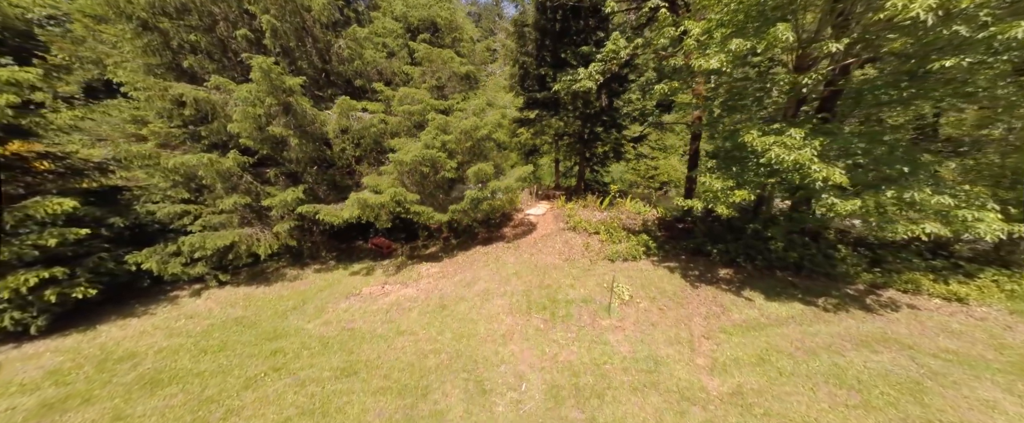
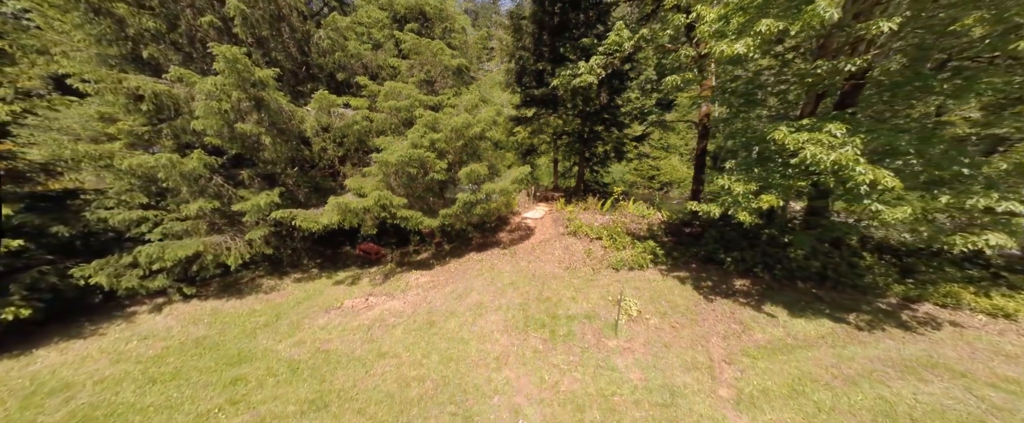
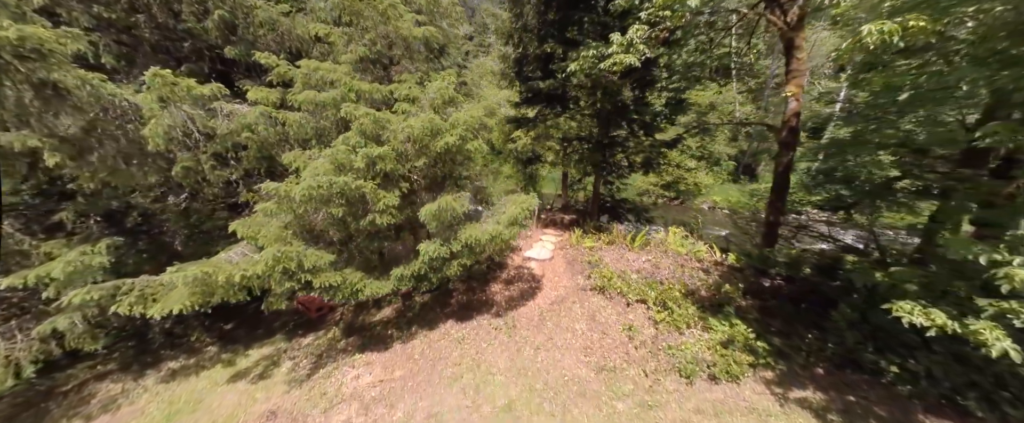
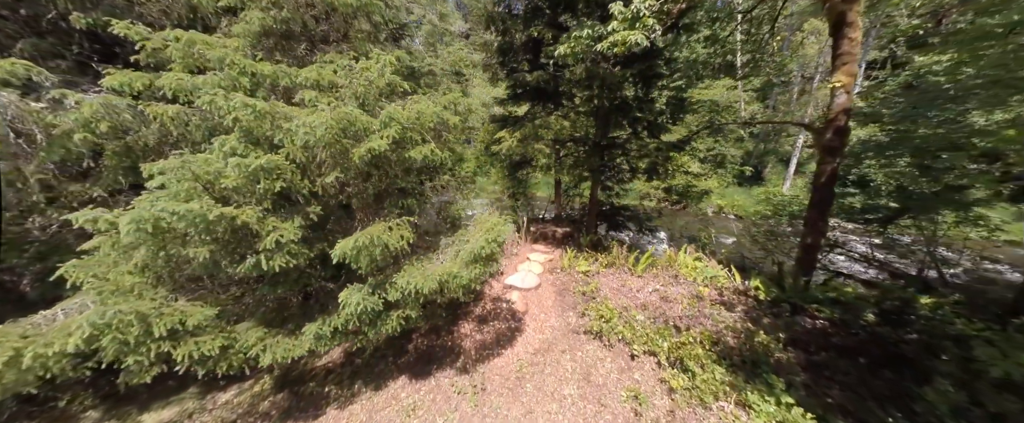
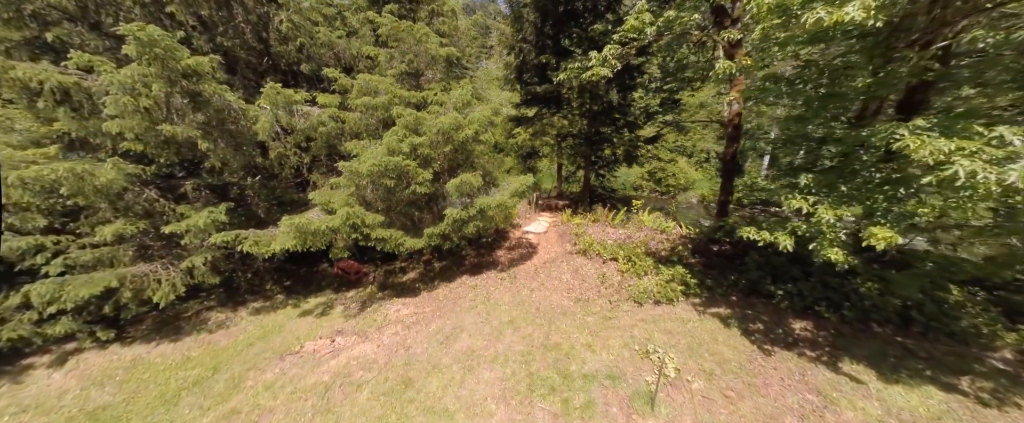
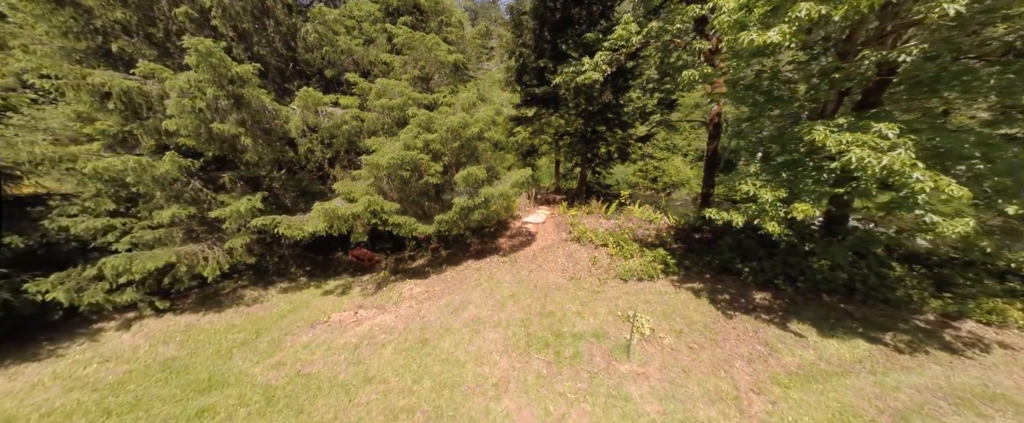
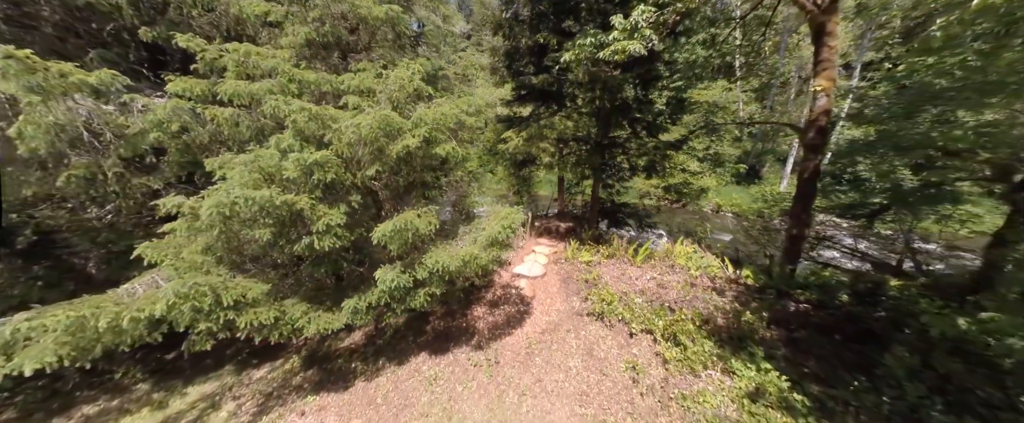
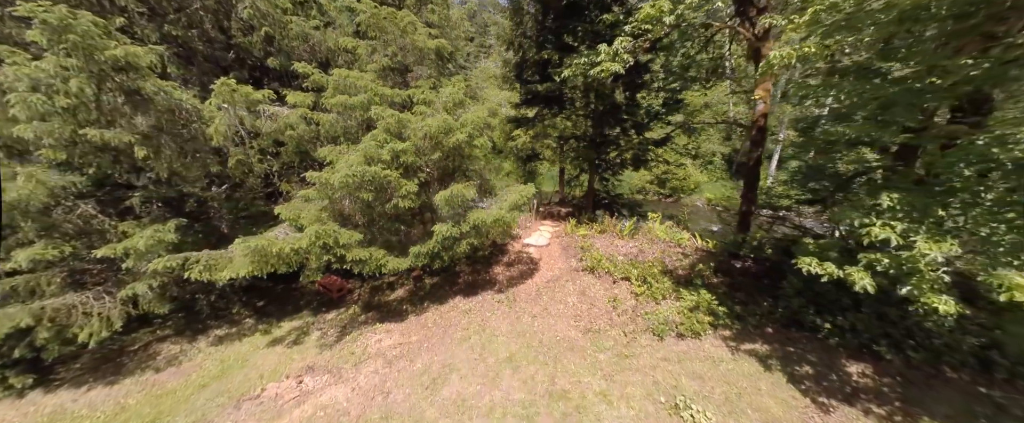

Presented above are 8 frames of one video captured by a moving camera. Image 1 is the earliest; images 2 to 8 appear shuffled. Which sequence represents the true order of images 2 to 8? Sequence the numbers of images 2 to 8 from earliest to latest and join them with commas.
2, 6, 5, 8, 3, 7, 4
